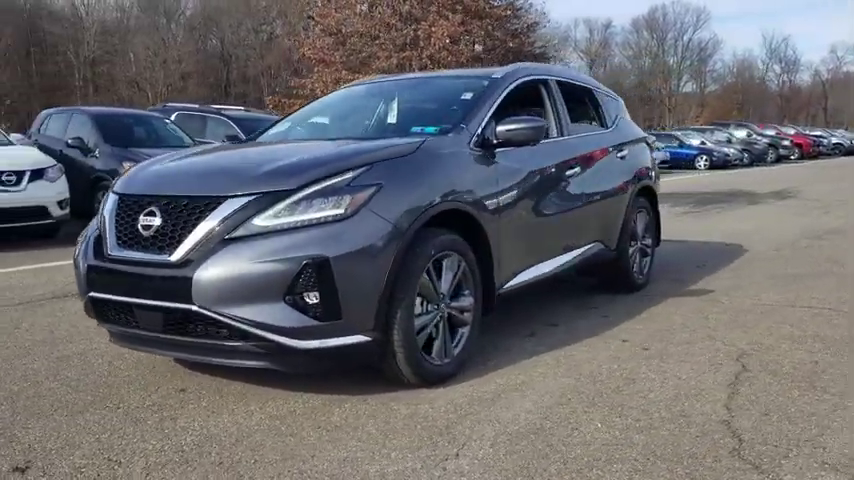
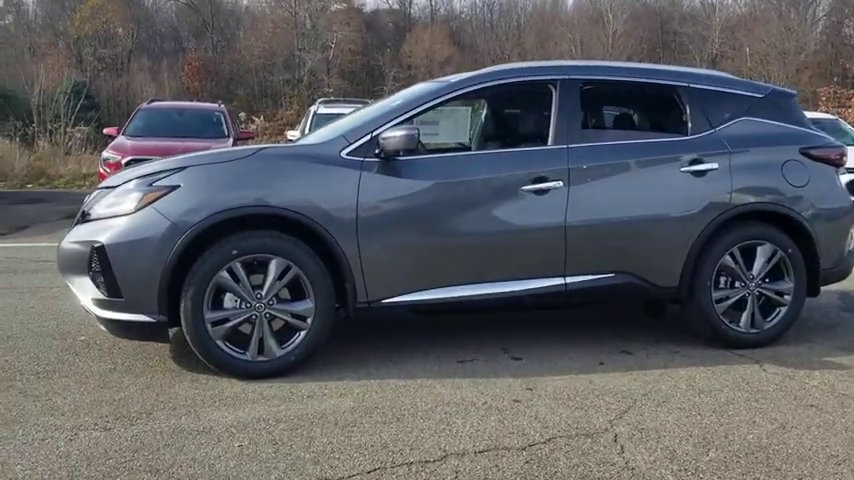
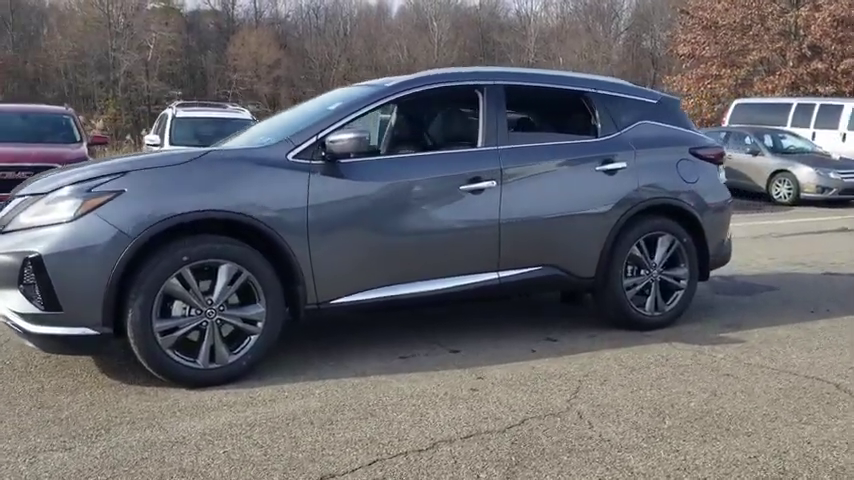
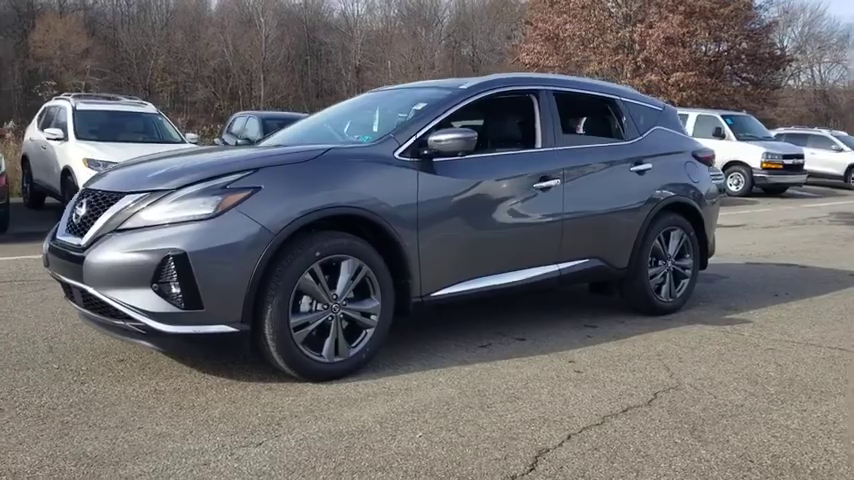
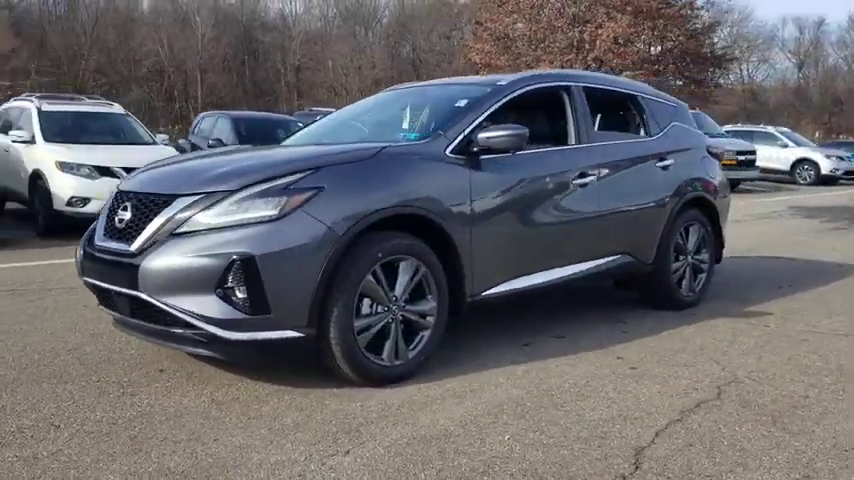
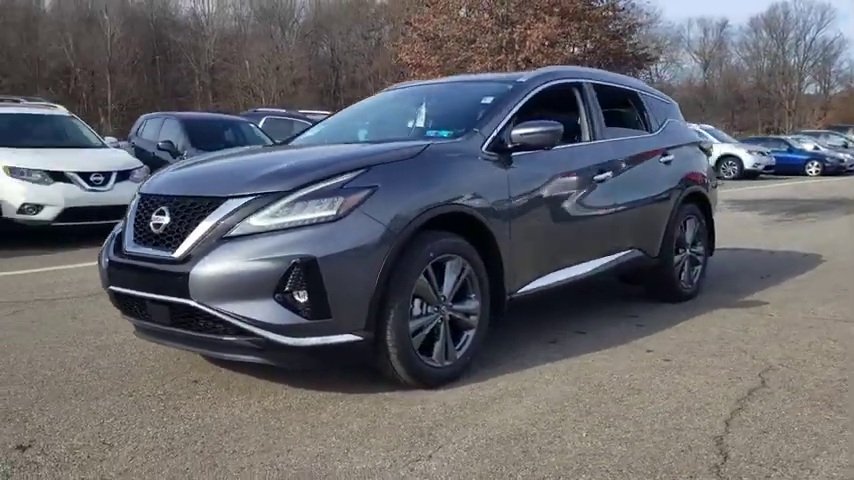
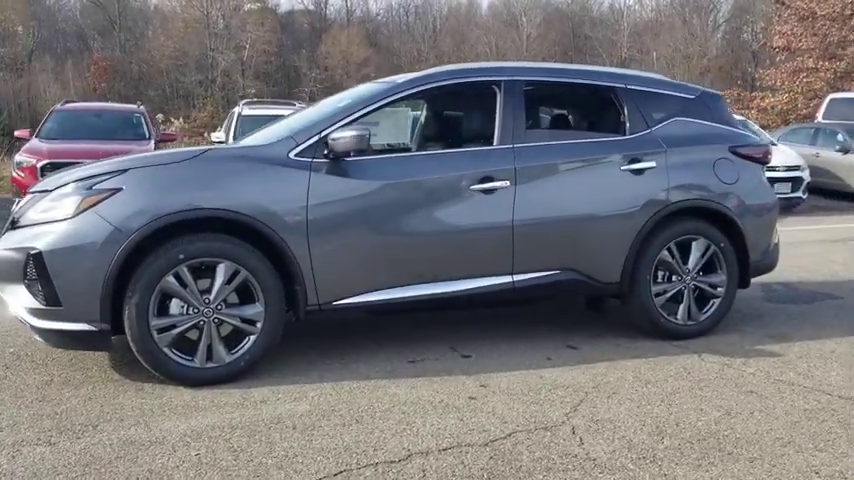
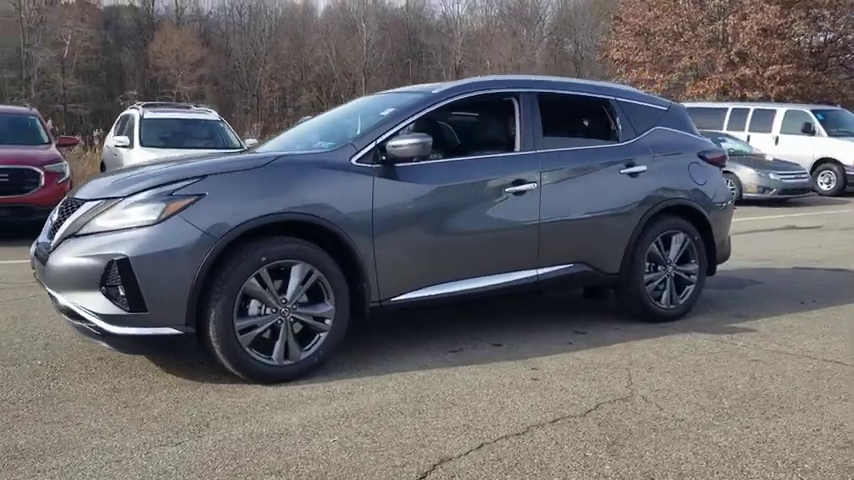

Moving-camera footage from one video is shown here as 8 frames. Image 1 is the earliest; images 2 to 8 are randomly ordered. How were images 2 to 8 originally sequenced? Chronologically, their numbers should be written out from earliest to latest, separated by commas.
6, 5, 4, 8, 3, 7, 2
